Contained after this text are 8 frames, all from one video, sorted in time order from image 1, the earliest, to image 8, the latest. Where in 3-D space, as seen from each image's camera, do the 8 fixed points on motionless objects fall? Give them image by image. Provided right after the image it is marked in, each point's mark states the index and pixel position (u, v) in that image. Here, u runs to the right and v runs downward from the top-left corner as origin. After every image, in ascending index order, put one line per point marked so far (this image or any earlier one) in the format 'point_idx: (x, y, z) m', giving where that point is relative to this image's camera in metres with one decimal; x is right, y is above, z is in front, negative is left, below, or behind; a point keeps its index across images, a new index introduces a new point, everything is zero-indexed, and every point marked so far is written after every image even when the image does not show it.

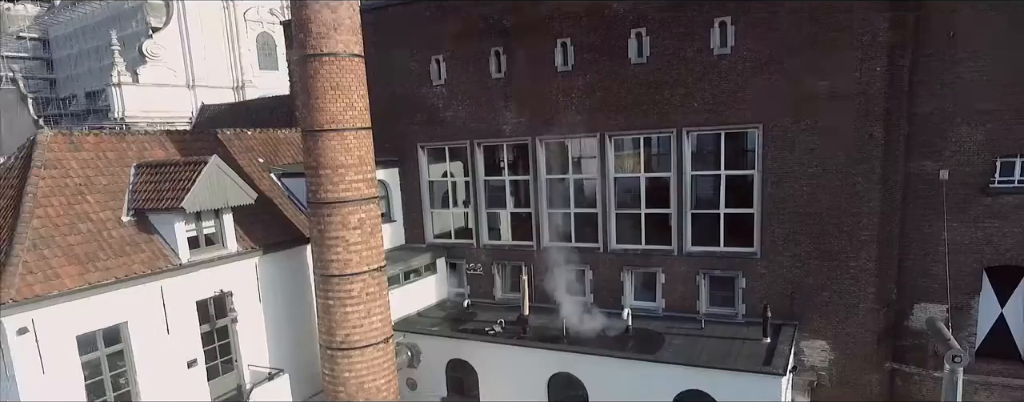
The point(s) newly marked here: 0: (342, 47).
0: (-3.0, +2.7, +10.8) m
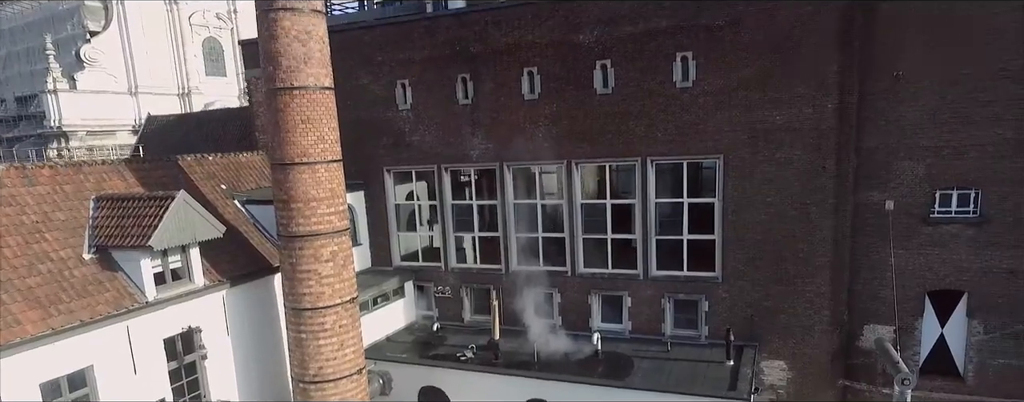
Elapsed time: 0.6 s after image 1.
0: (-3.4, +2.1, +10.8) m
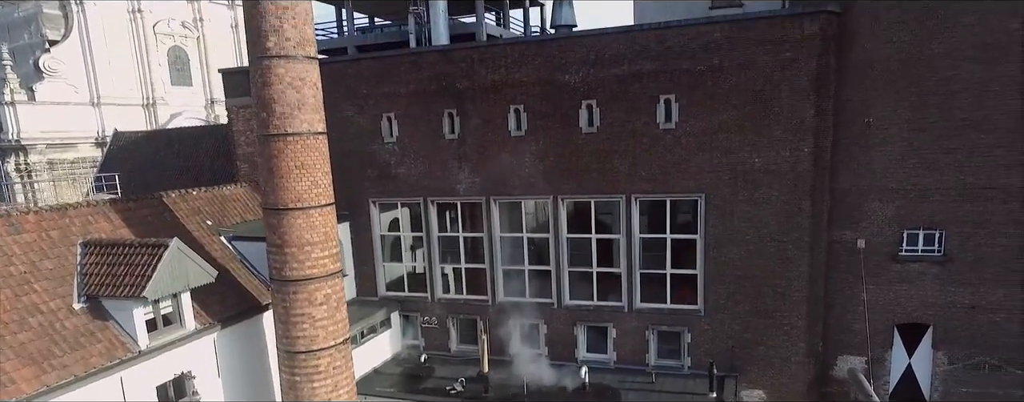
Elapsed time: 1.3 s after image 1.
0: (-3.6, +1.3, +10.8) m
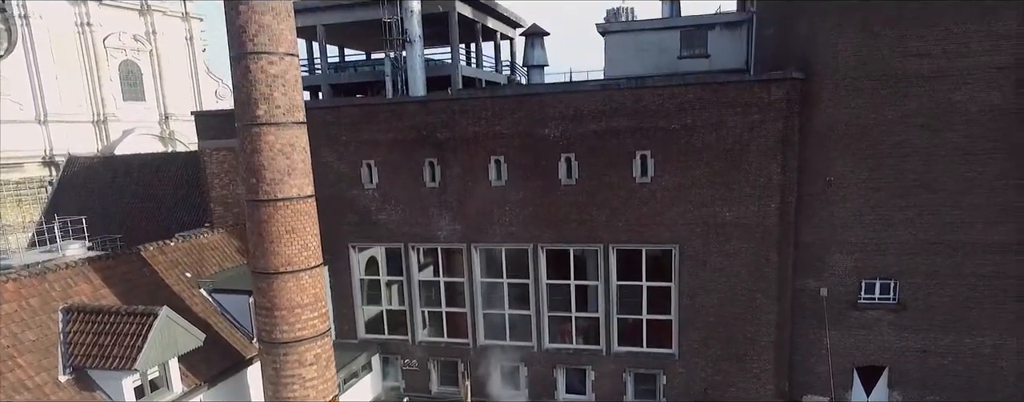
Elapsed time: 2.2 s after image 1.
0: (-3.8, +0.2, +11.0) m
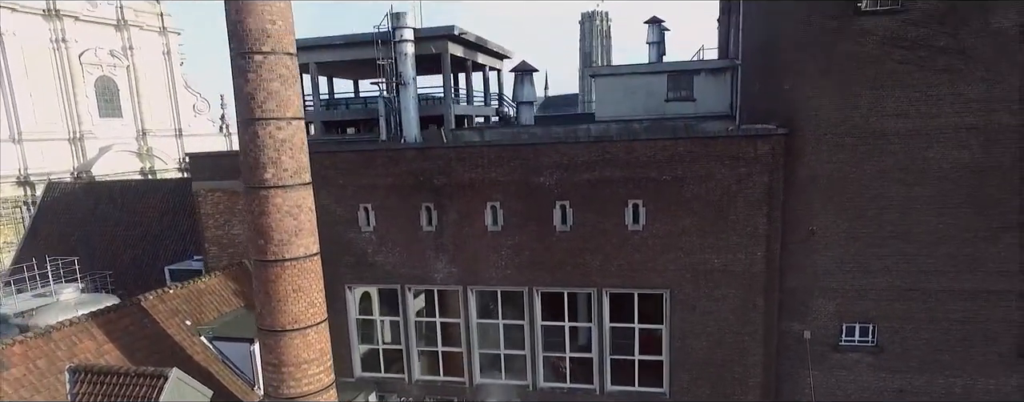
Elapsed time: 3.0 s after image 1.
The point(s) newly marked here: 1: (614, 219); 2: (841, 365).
0: (-3.7, -0.9, +11.2) m
1: (+2.2, -0.4, +13.9) m
2: (+7.0, -3.5, +13.4) m
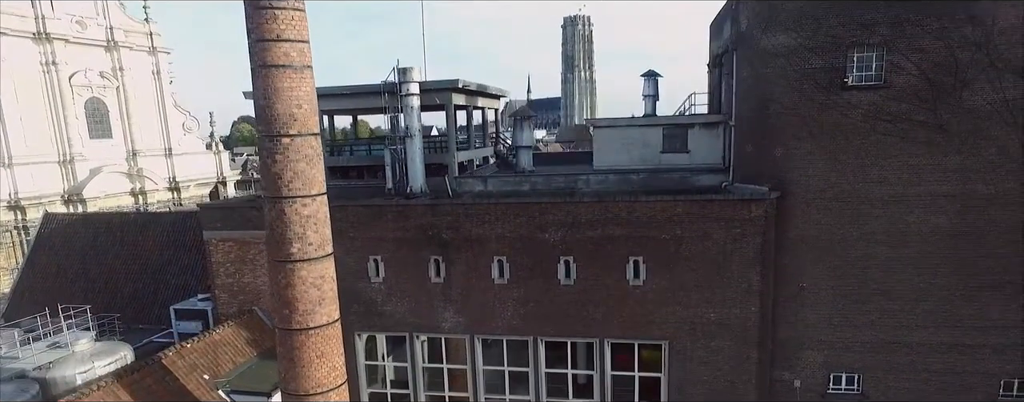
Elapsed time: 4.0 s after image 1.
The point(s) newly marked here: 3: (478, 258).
0: (-3.5, -2.2, +11.8) m
1: (+2.4, -1.7, +14.6) m
2: (+7.1, -4.8, +14.2) m
3: (-0.8, -1.4, +15.4) m
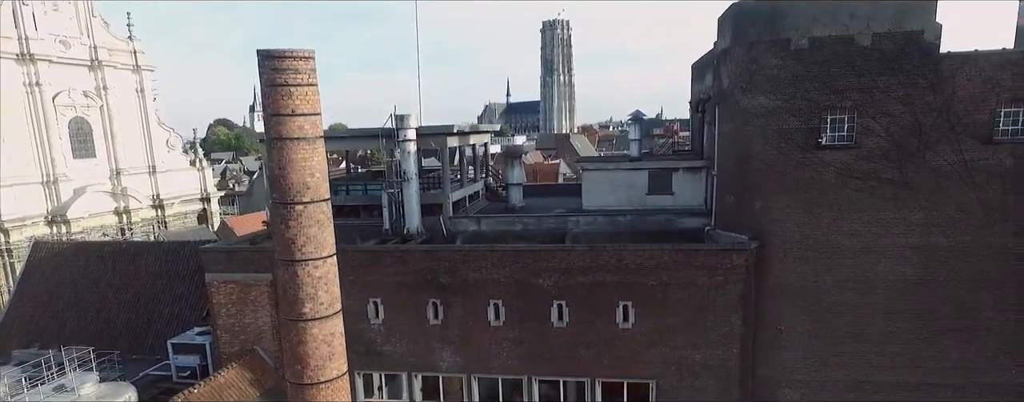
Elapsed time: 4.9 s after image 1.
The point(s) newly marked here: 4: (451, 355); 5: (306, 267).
0: (-3.5, -3.4, +12.4) m
1: (+2.3, -2.8, +15.4) m
2: (+7.1, -5.9, +15.2) m
3: (-1.0, -2.6, +16.1) m
4: (-1.6, -4.0, +16.5) m
5: (-3.9, -1.2, +11.8) m
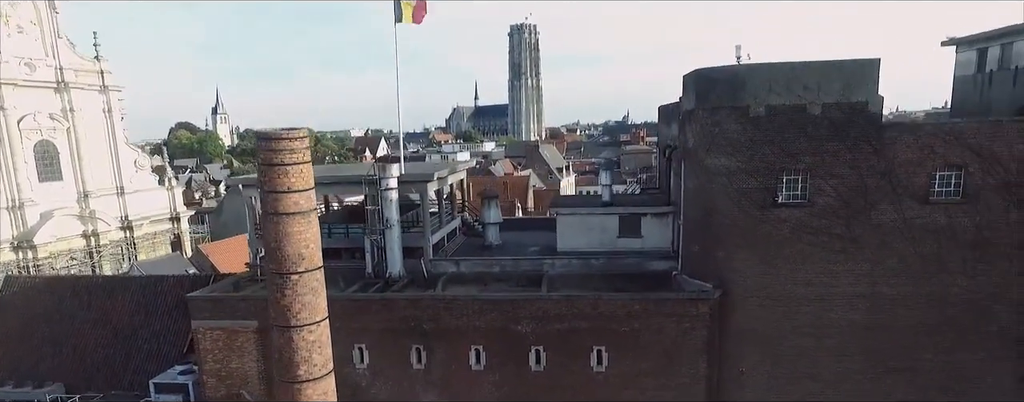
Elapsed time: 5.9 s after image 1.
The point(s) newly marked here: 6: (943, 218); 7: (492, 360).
0: (-3.8, -4.7, +13.1) m
1: (+1.8, -4.2, +16.4) m
2: (+6.6, -7.2, +16.4) m
3: (-1.5, -3.9, +16.9) m
4: (-2.1, -5.4, +17.3) m
5: (-4.2, -2.6, +12.5) m
6: (+10.1, -0.4, +14.7) m
7: (-0.5, -4.2, +16.8) m
